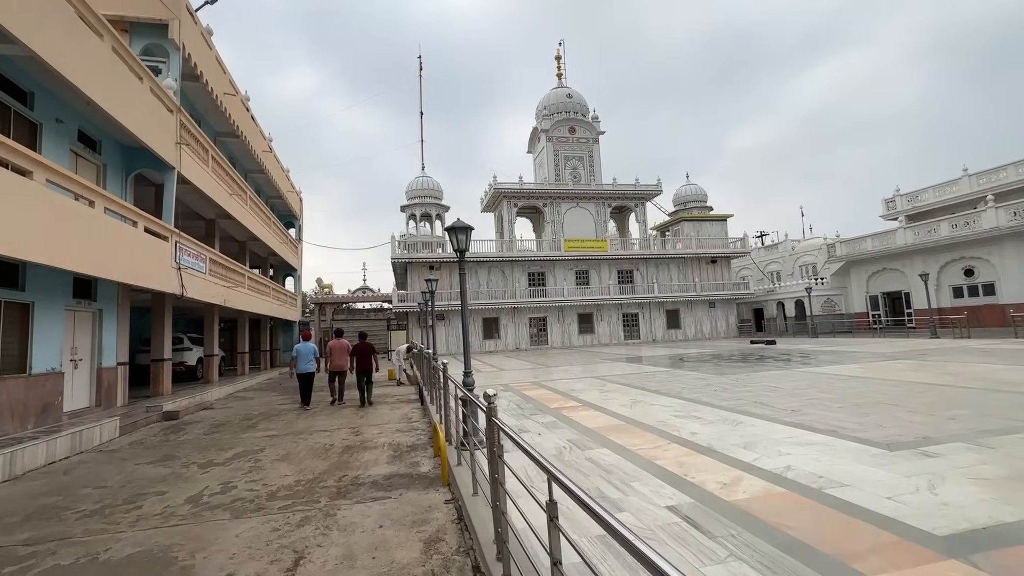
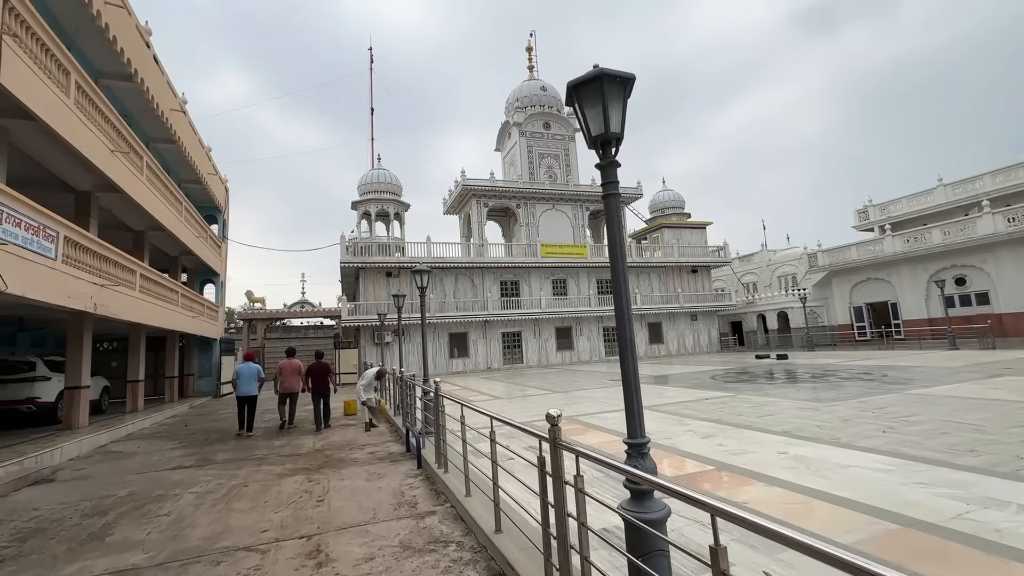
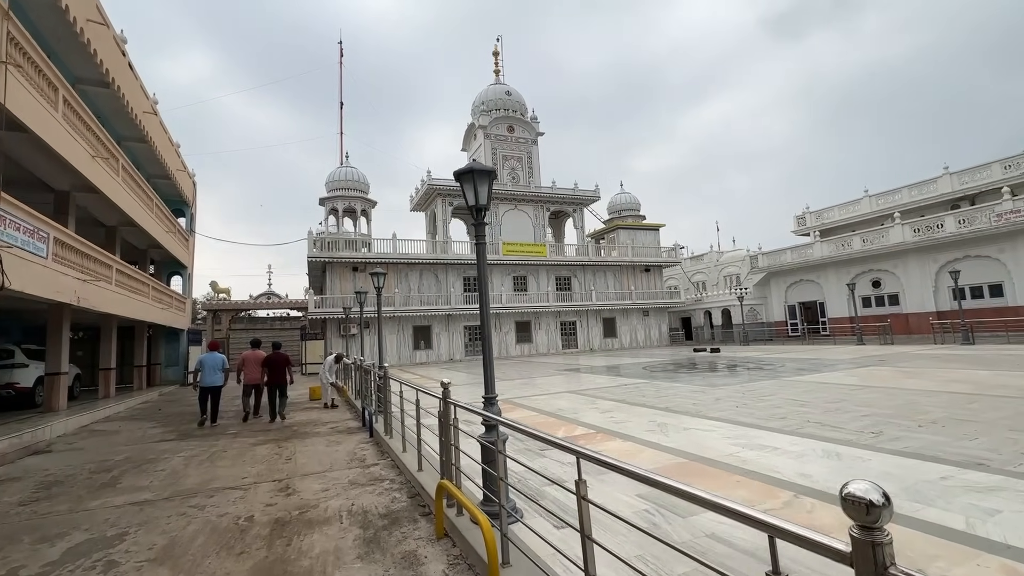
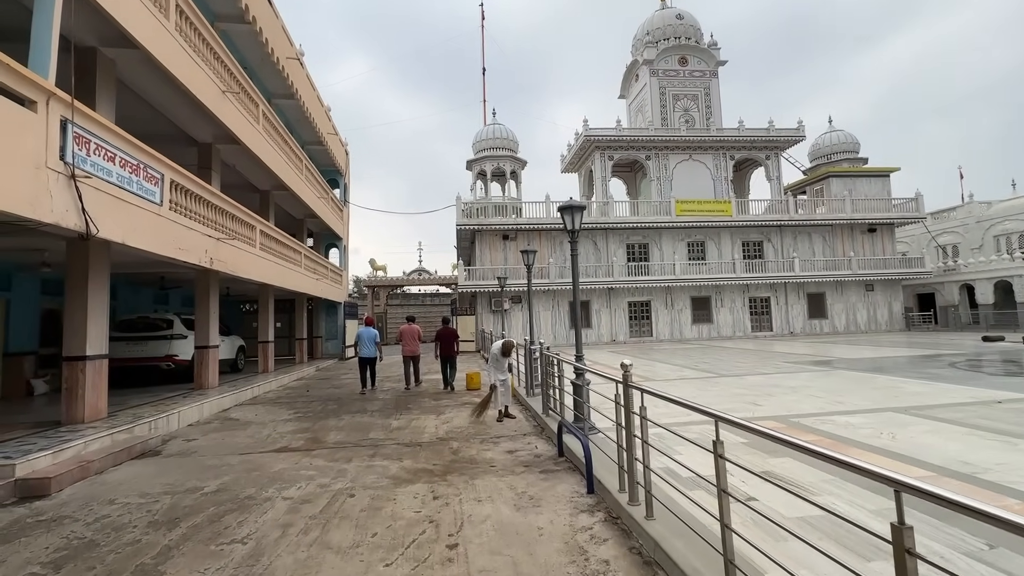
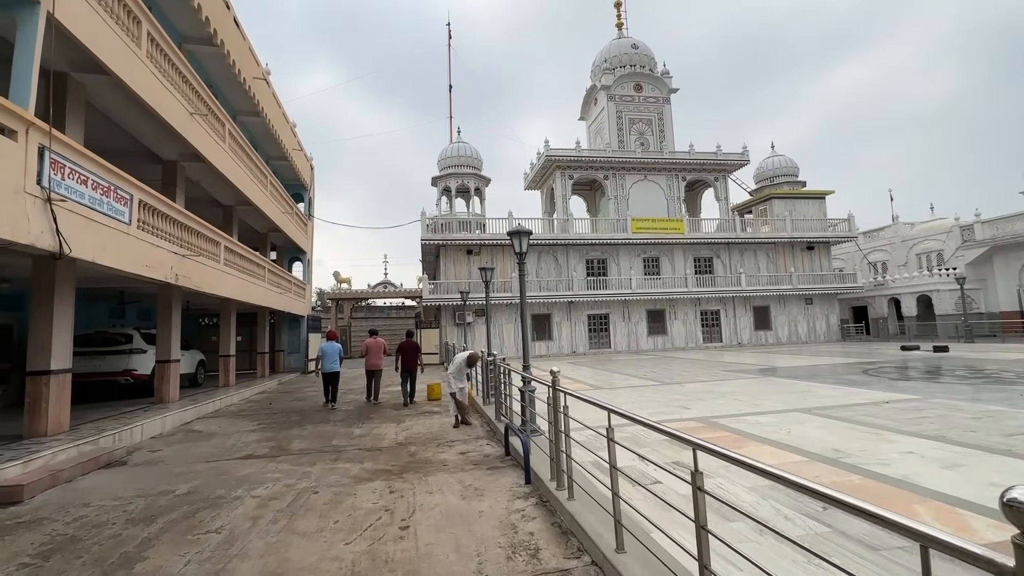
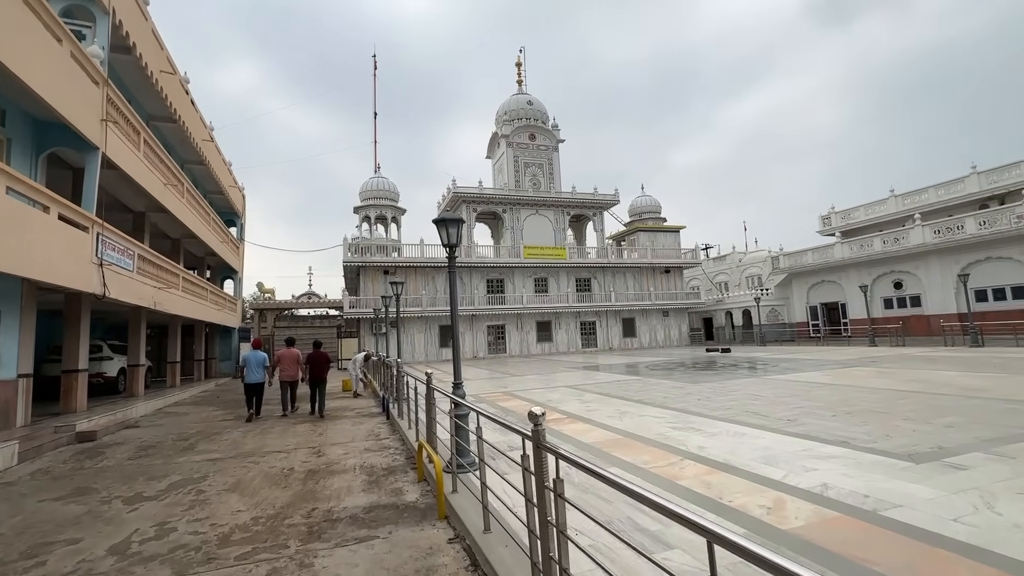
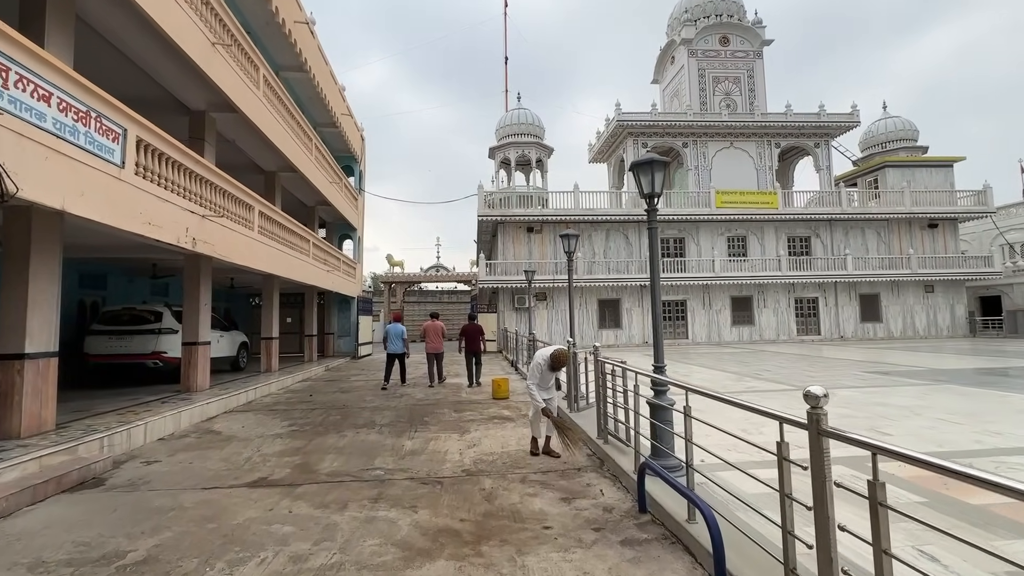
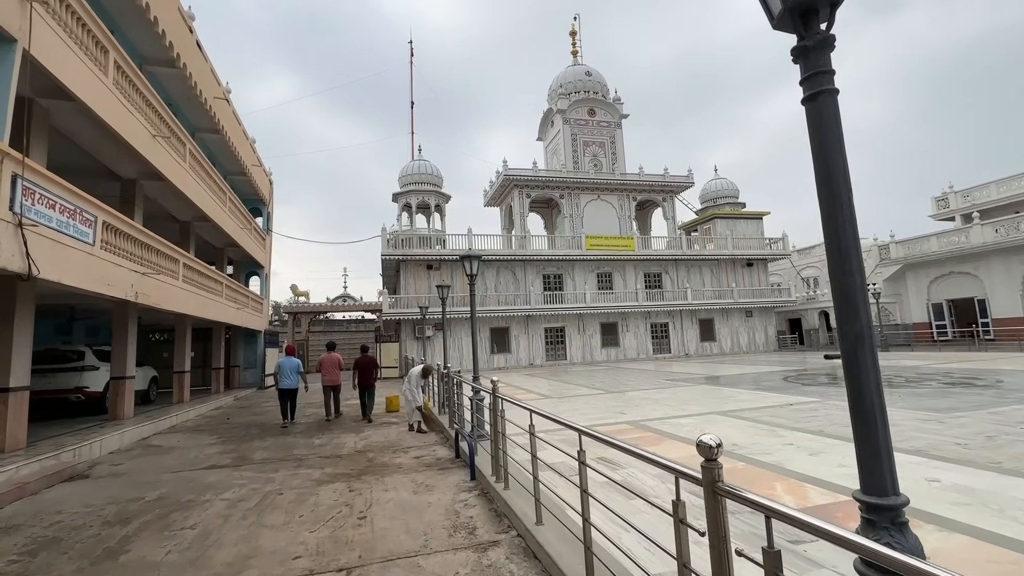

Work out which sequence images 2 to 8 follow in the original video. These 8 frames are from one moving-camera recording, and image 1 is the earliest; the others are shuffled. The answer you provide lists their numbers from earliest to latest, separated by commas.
6, 3, 2, 8, 5, 4, 7
